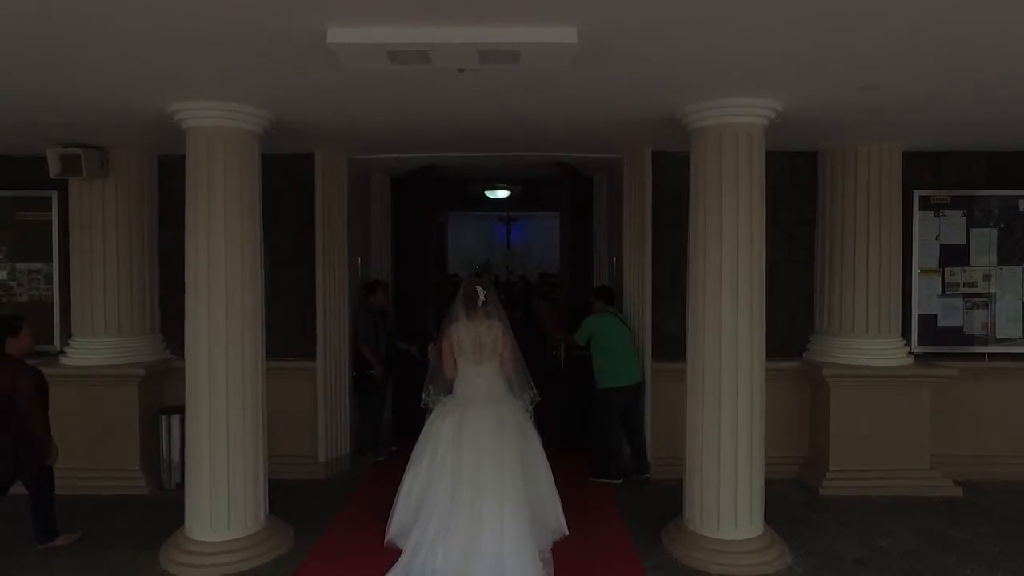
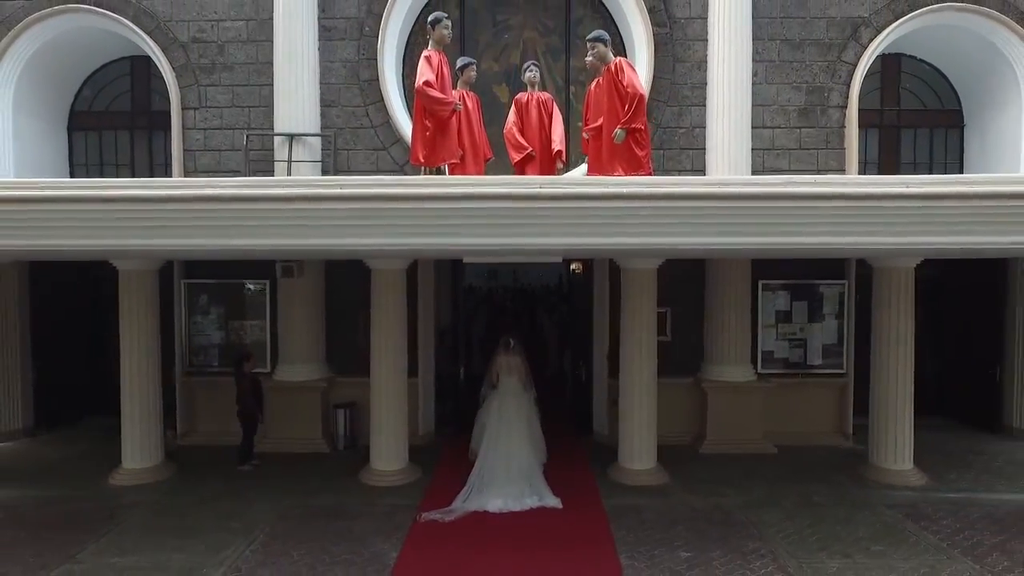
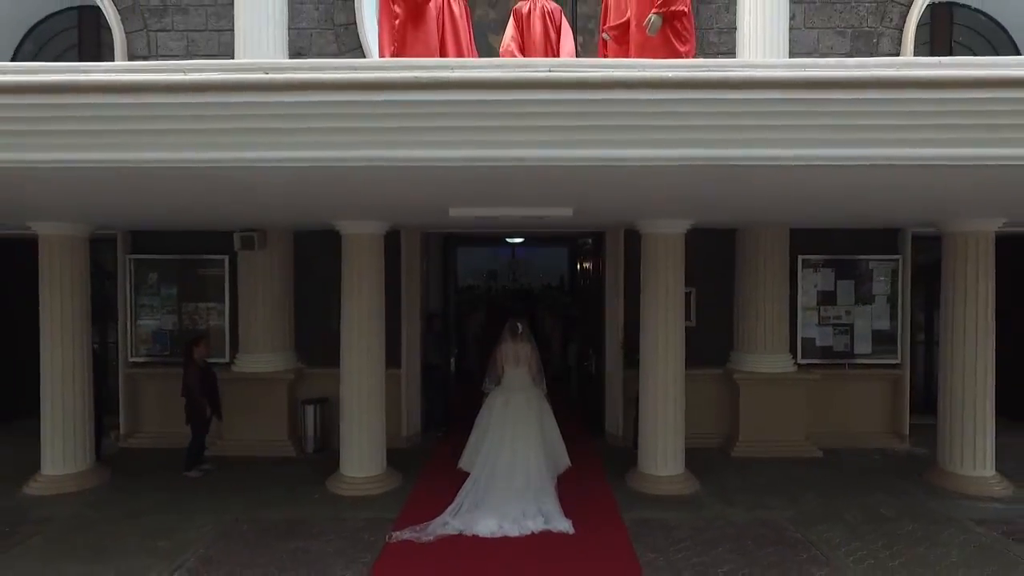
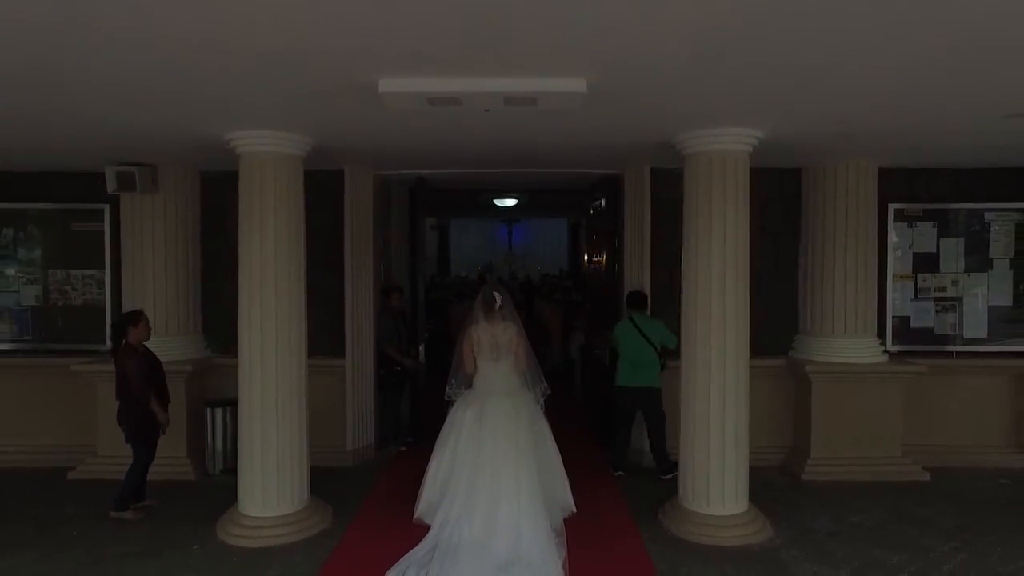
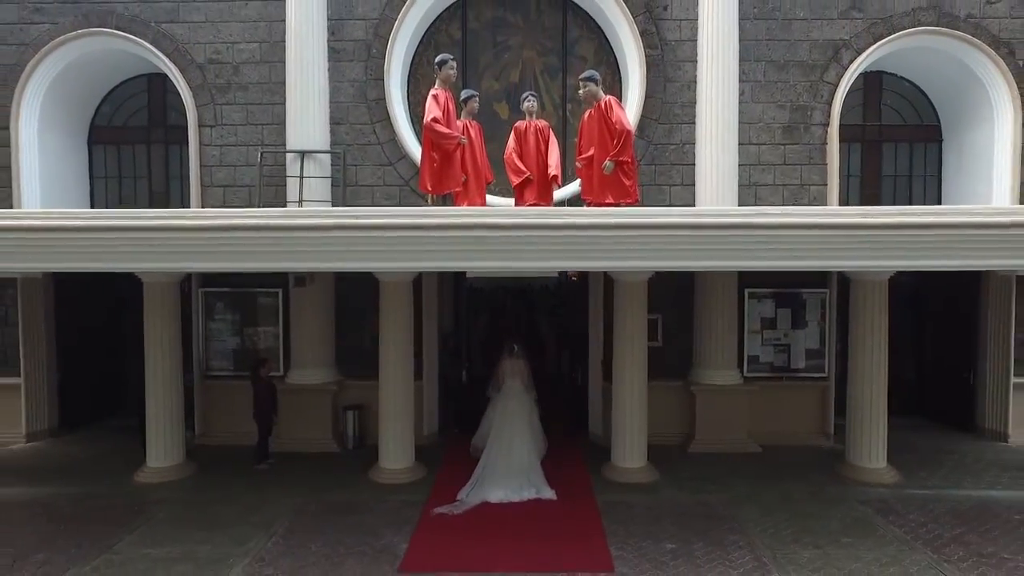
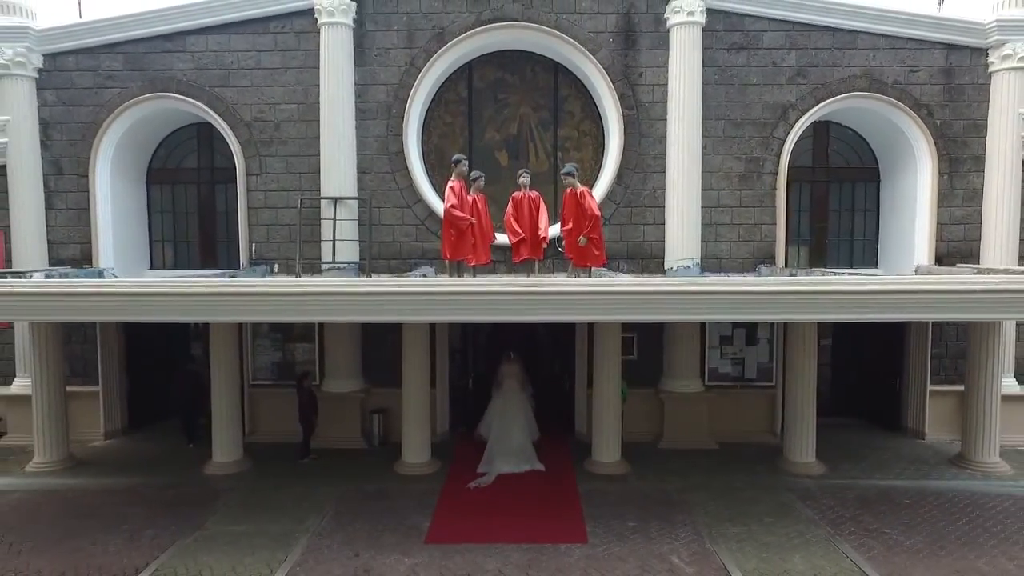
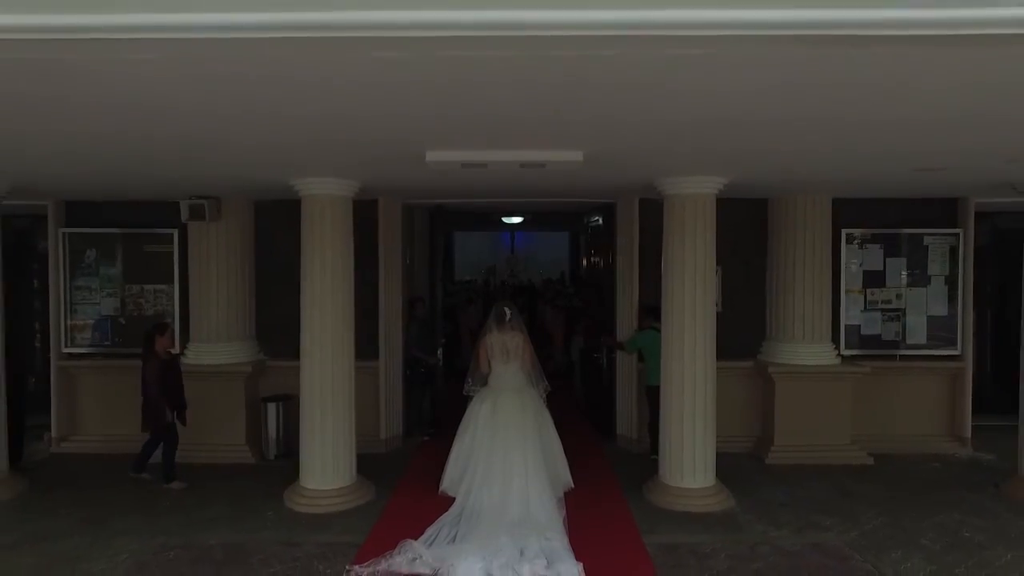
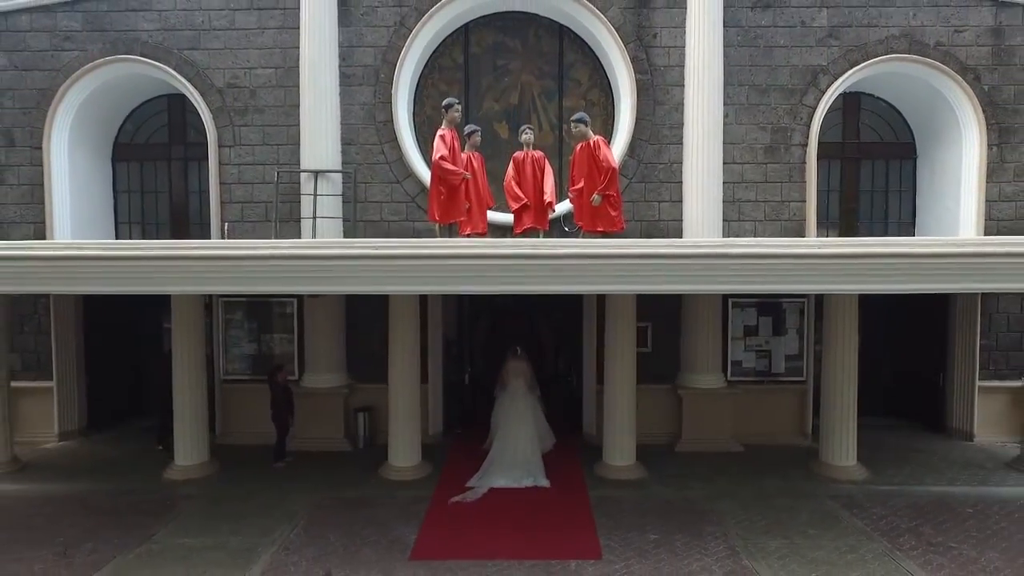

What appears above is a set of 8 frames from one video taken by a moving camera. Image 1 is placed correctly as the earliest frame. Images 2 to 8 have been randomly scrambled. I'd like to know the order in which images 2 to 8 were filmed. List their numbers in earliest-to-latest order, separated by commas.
4, 7, 3, 2, 5, 8, 6
